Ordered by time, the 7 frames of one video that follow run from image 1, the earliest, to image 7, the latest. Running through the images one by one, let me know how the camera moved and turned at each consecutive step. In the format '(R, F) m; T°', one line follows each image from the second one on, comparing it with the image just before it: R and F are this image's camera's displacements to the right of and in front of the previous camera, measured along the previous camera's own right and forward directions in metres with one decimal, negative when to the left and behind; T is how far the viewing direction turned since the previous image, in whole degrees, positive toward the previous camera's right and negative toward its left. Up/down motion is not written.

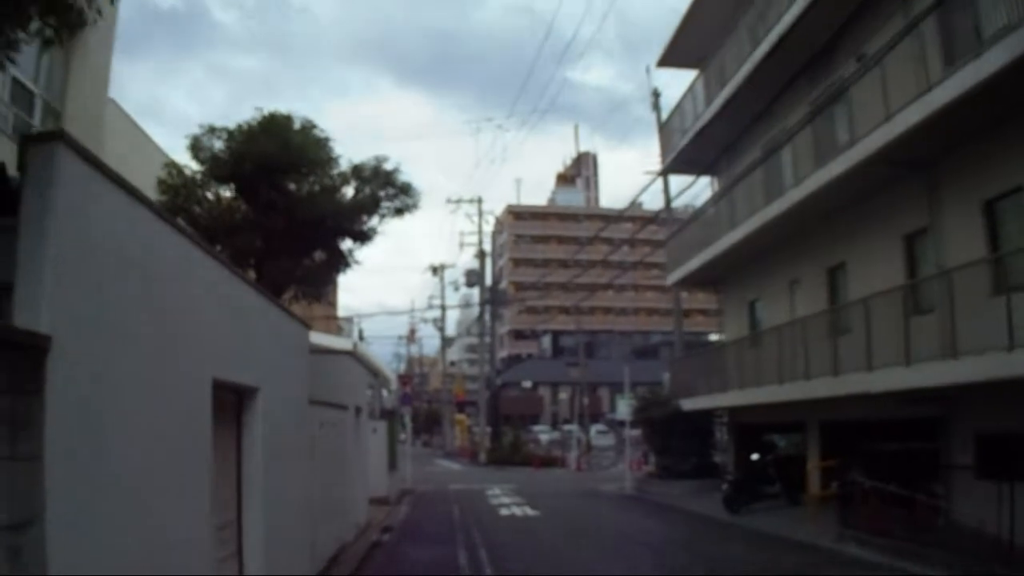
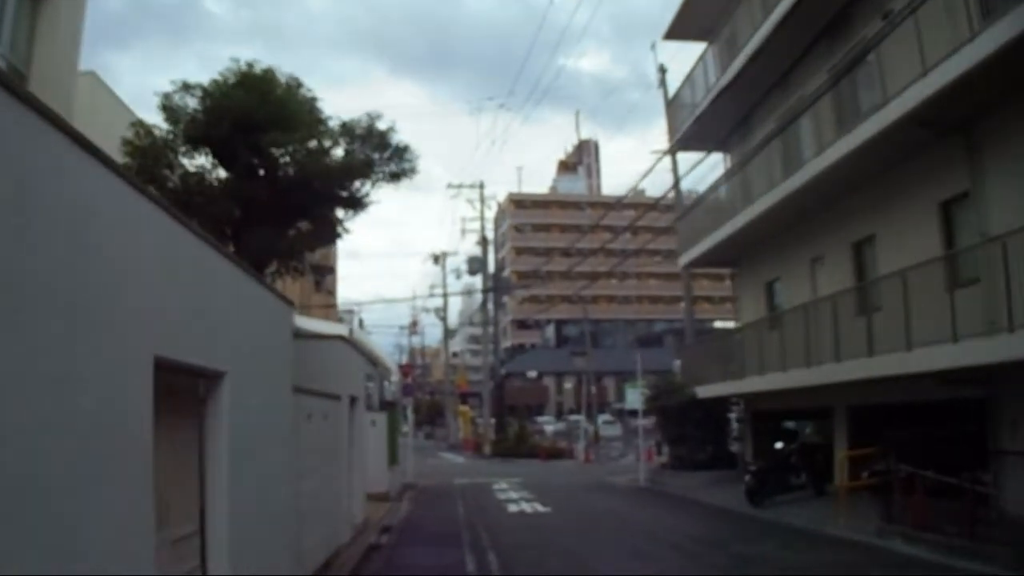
(-0.1, +1.4) m; 0°
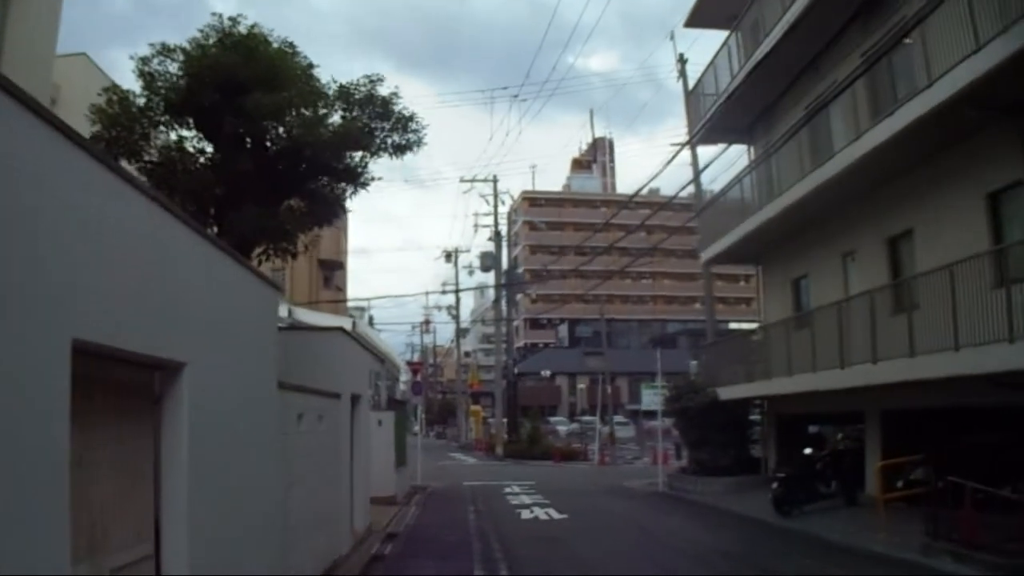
(0.0, +1.2) m; -1°
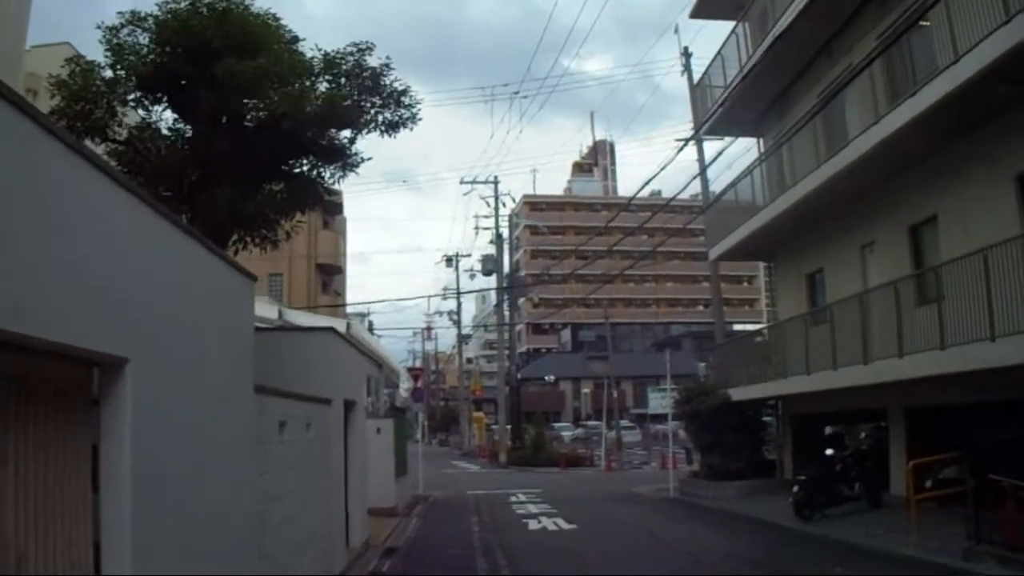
(0.0, +1.0) m; 0°
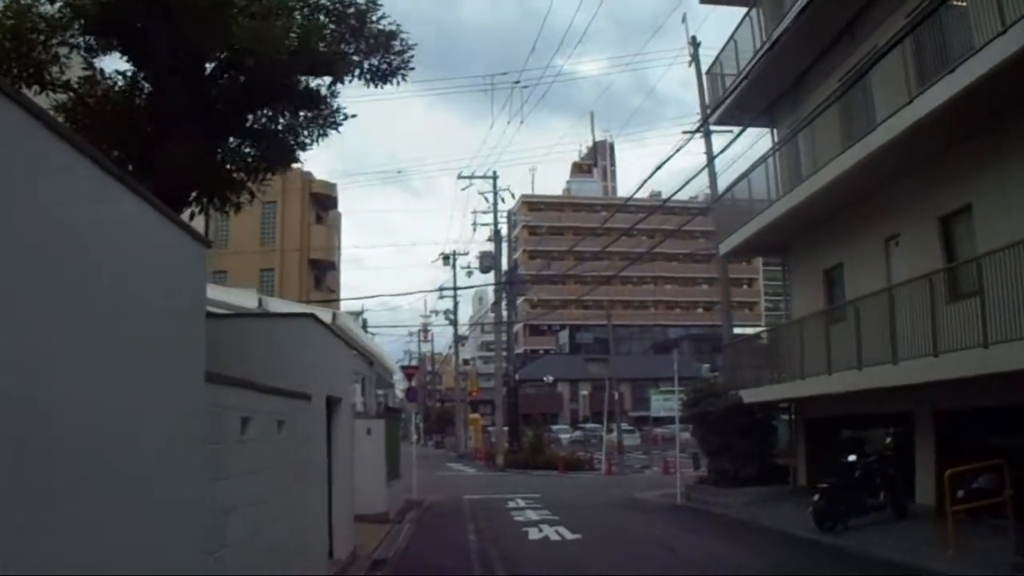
(-0.1, +1.4) m; 0°
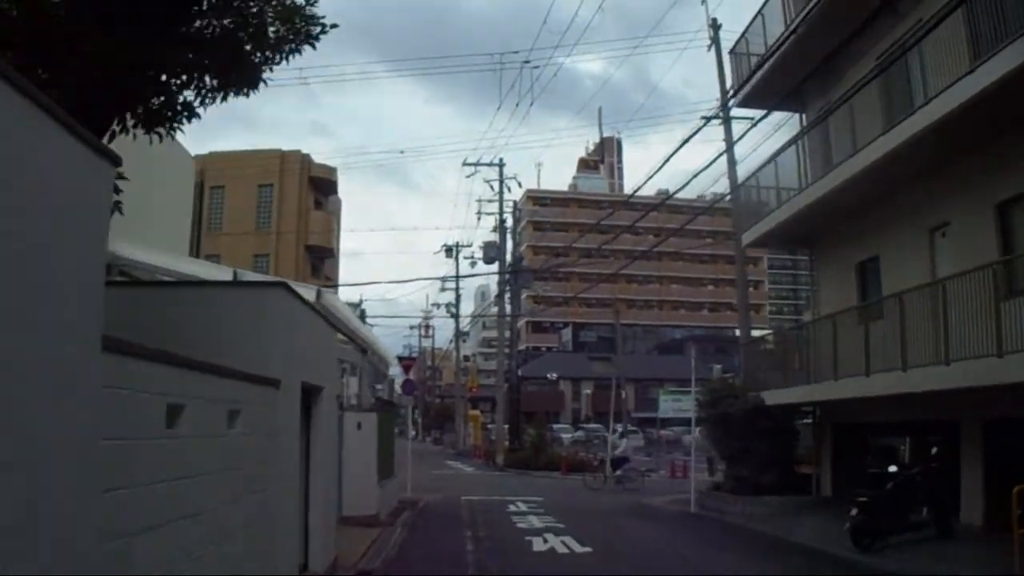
(-0.1, +1.8) m; 0°
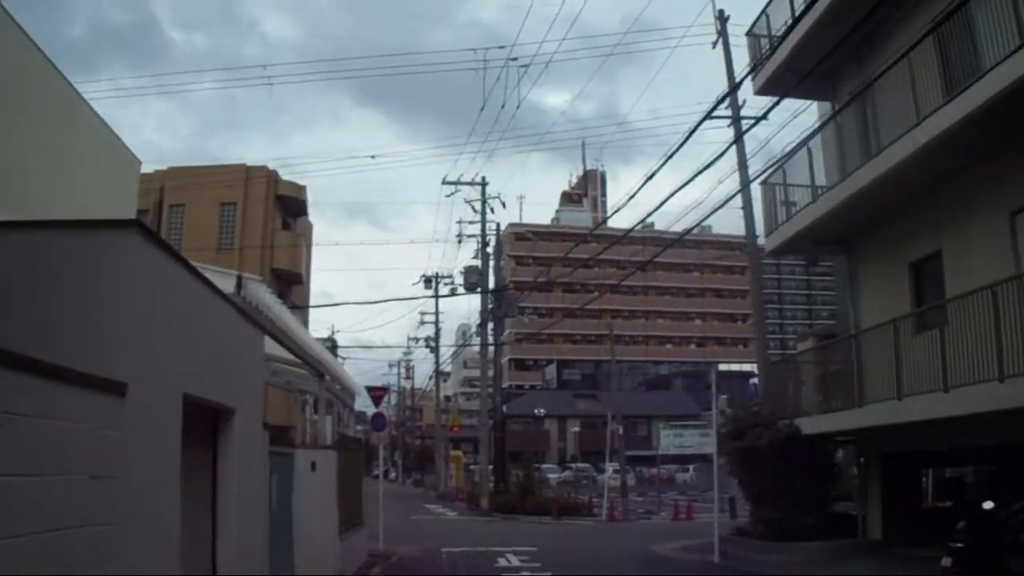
(-0.1, +3.5) m; +1°
